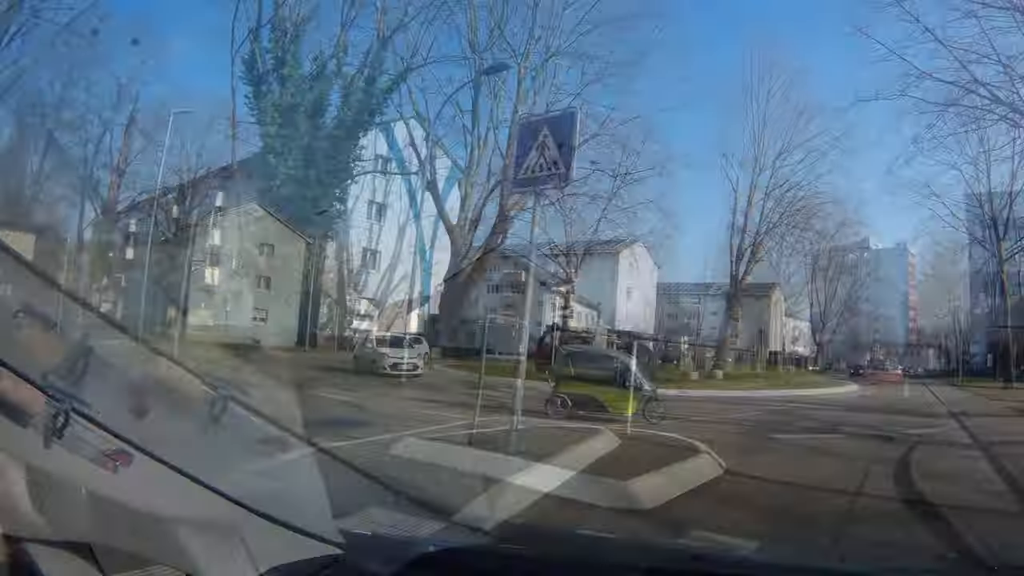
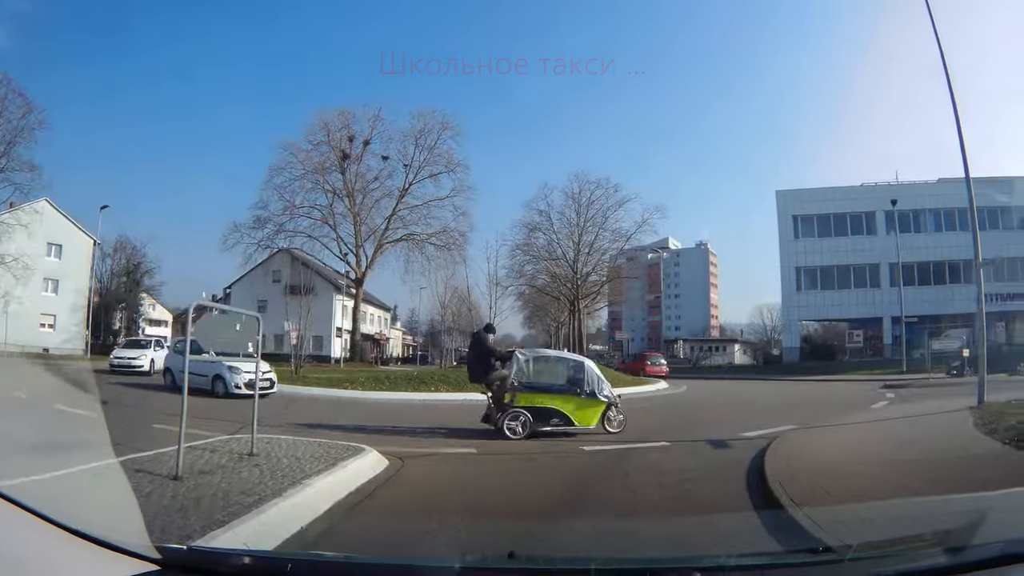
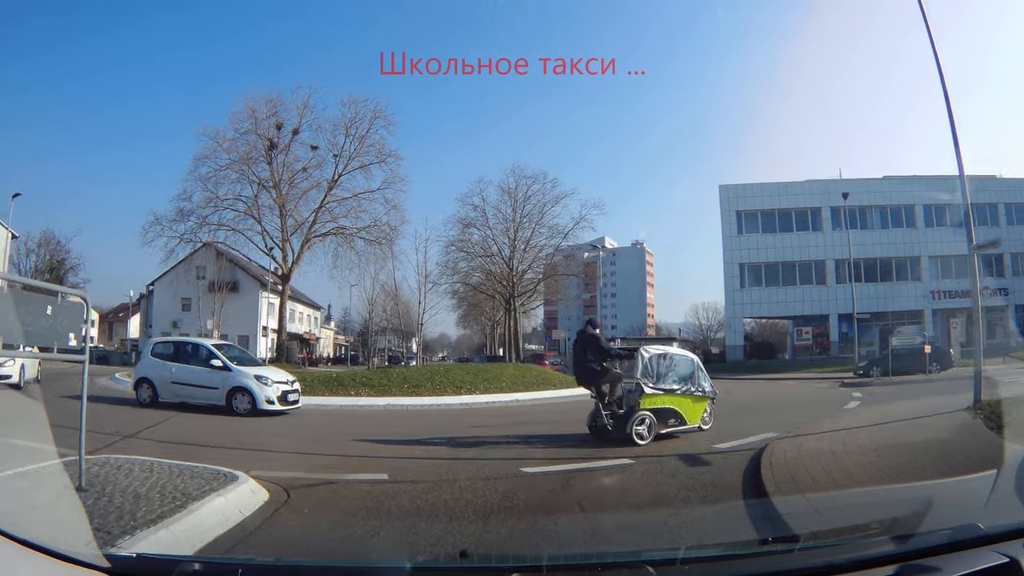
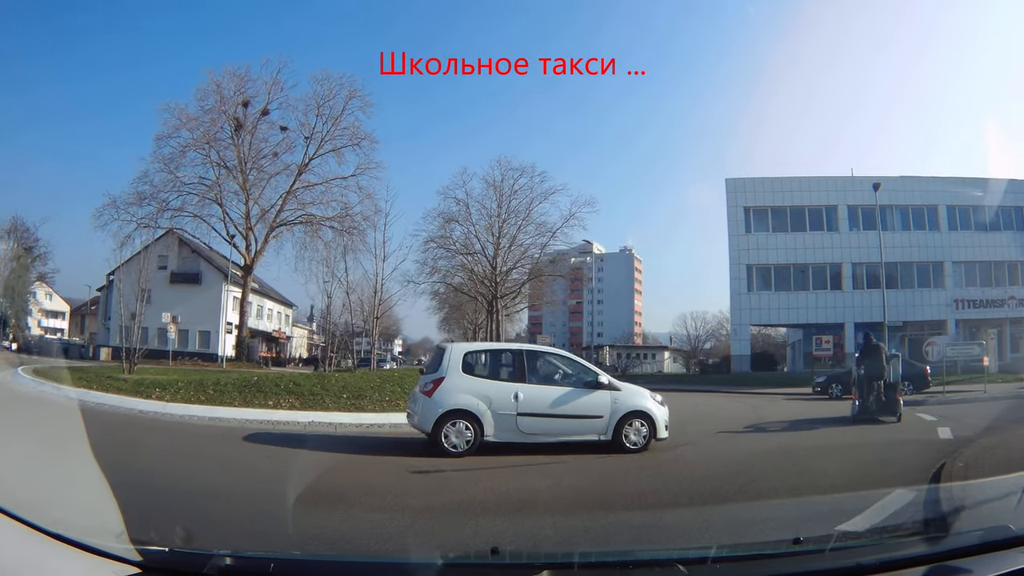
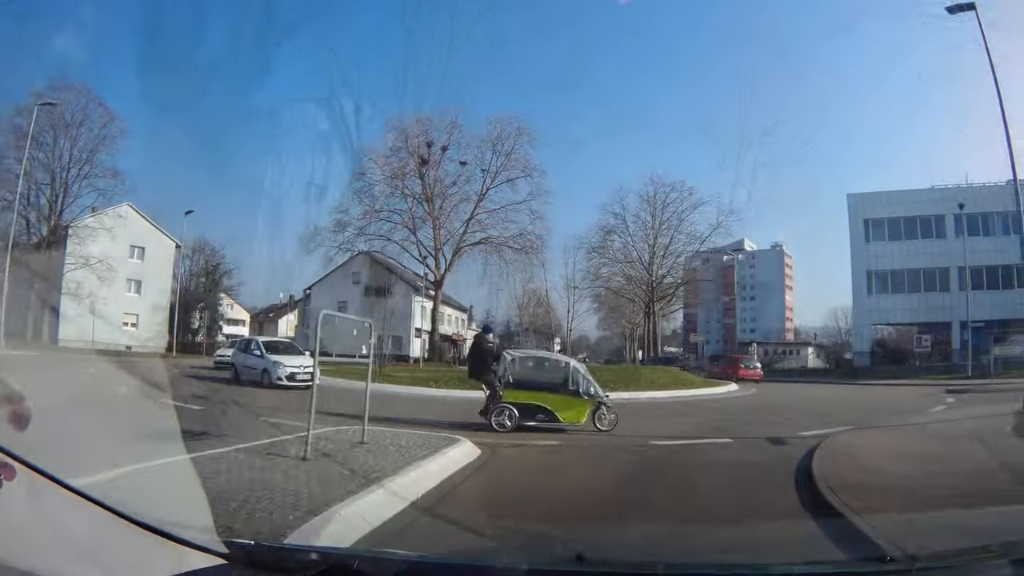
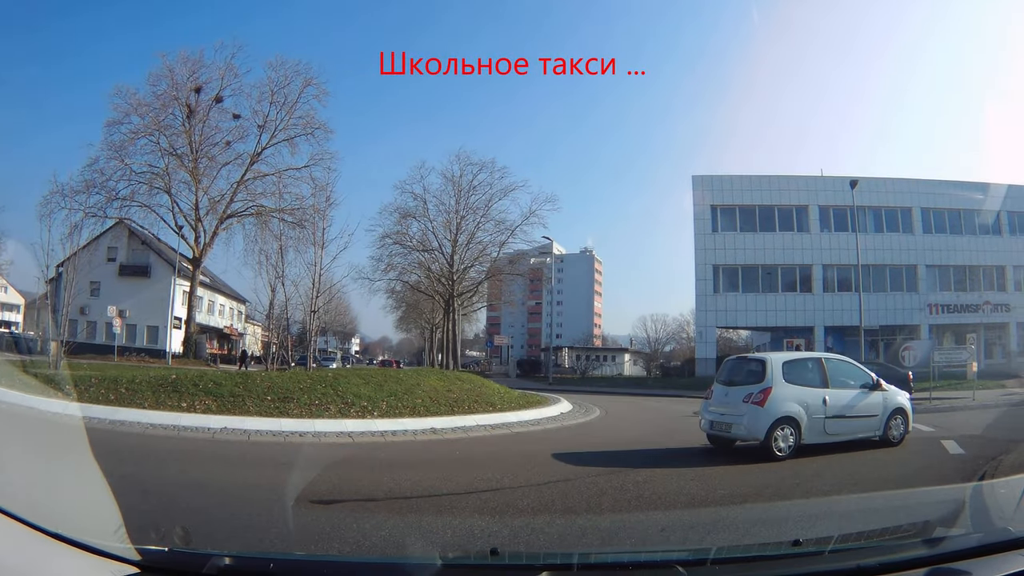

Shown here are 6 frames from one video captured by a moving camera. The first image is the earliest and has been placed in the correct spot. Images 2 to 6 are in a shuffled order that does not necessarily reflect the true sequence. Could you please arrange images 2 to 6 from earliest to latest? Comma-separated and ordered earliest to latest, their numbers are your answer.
5, 2, 3, 4, 6
